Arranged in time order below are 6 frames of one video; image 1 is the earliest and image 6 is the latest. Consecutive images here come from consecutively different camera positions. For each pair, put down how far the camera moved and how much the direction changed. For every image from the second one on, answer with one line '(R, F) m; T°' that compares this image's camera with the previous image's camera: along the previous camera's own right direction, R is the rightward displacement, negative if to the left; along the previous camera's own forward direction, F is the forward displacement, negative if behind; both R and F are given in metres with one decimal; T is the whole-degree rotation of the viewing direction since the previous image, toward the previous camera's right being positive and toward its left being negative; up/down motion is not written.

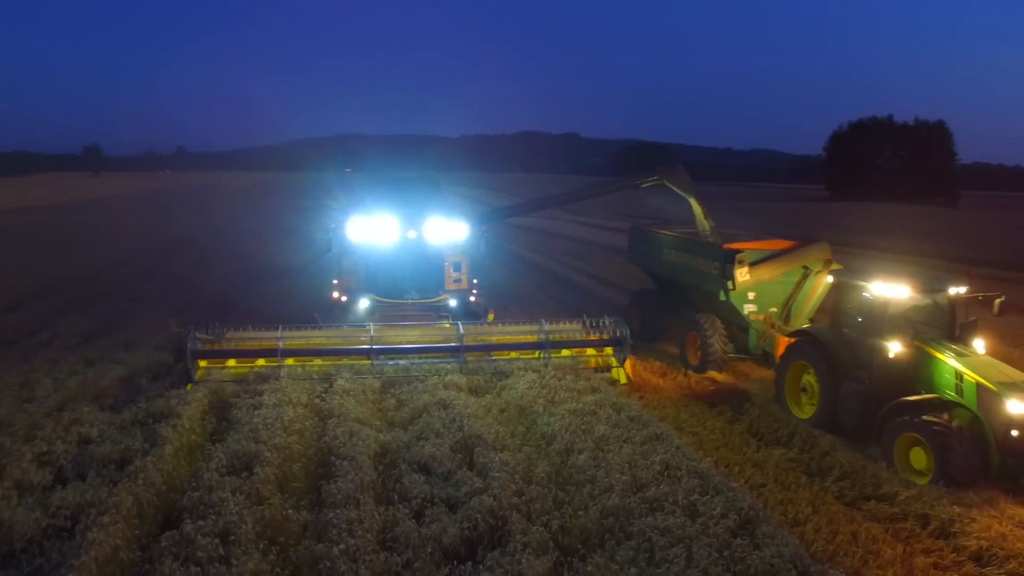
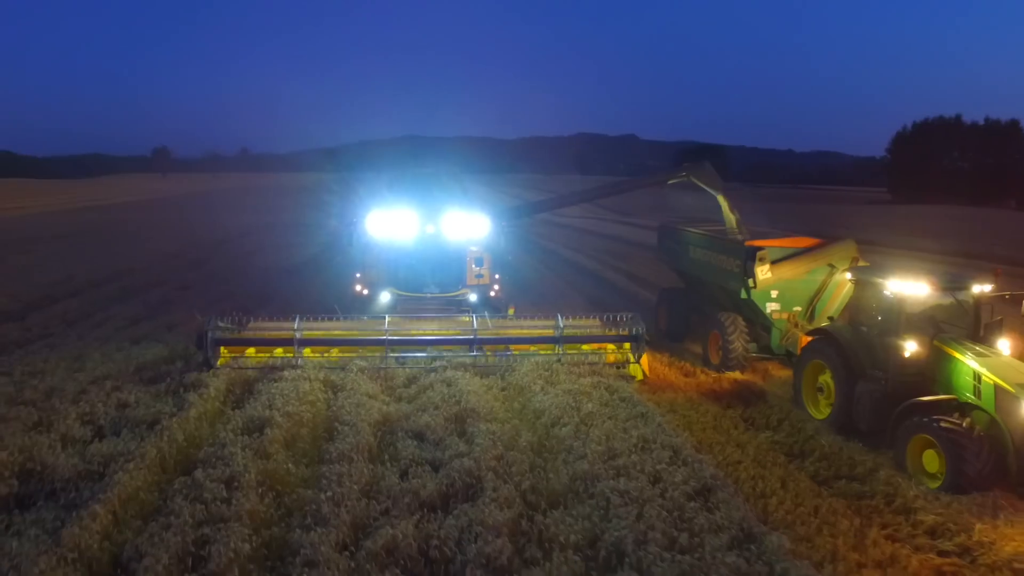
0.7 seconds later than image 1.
(+0.6, -0.5) m; -4°
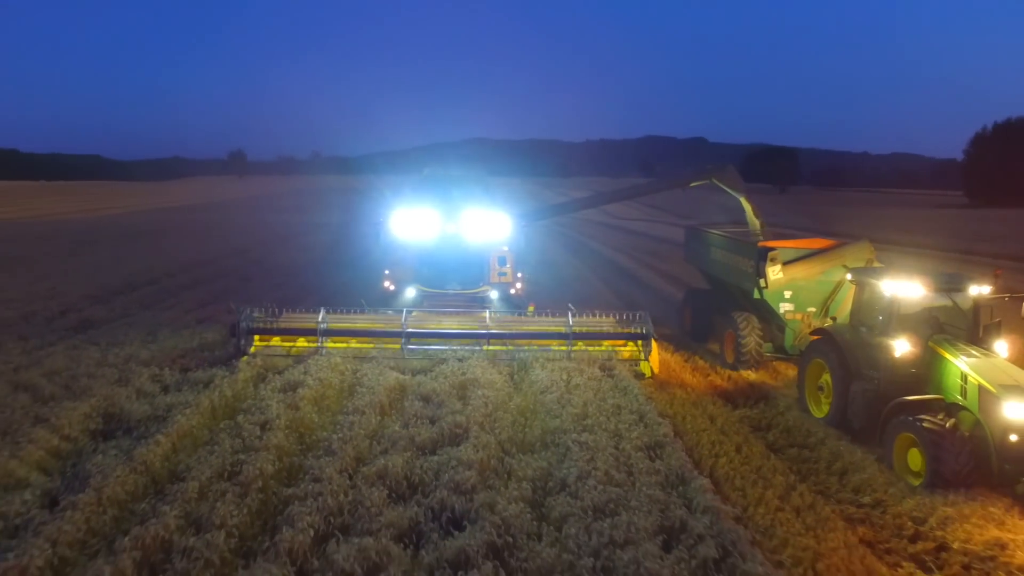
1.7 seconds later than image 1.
(+0.8, -1.1) m; -5°
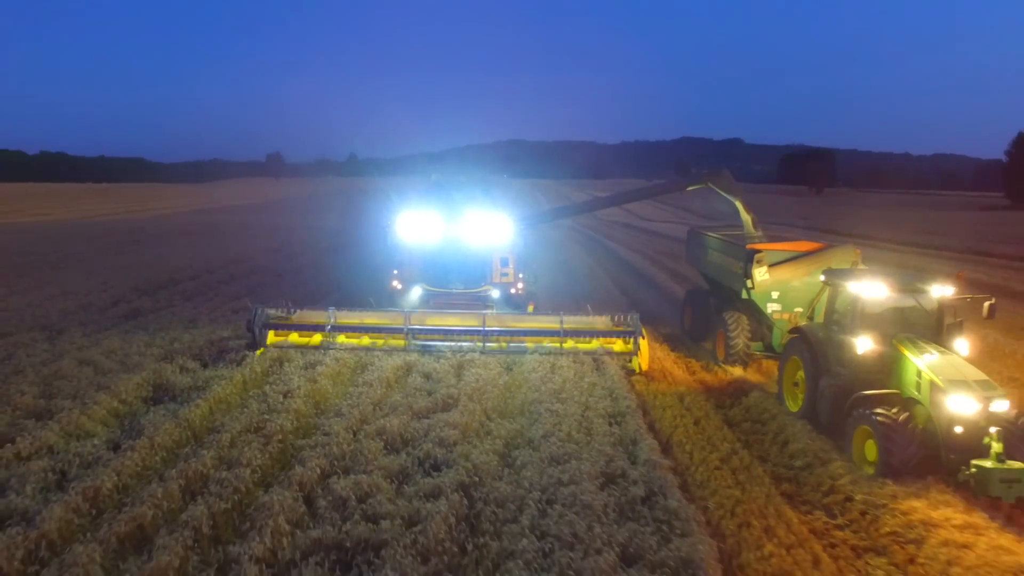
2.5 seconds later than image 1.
(+0.6, -1.2) m; -3°
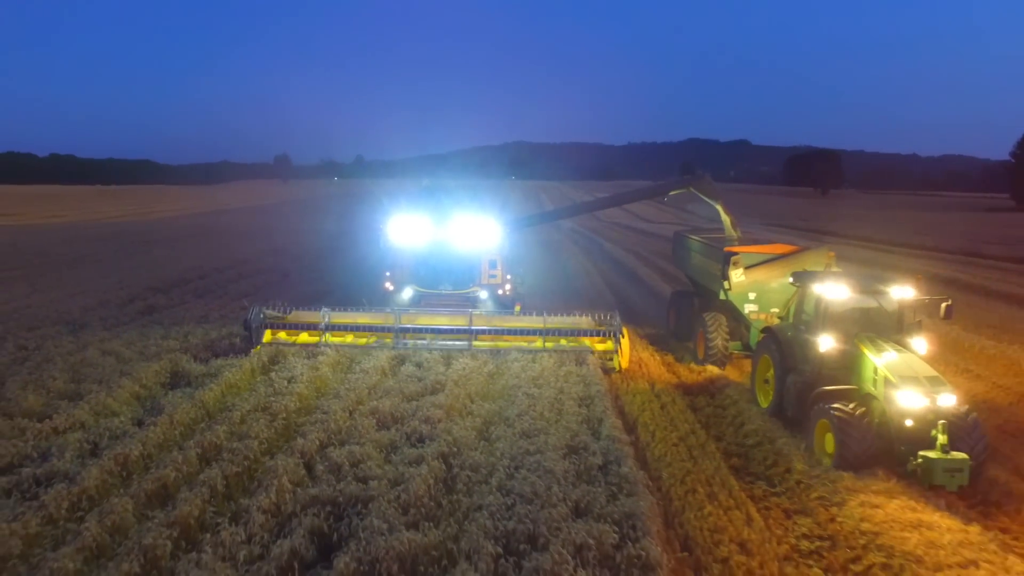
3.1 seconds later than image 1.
(+0.3, -0.9) m; -1°
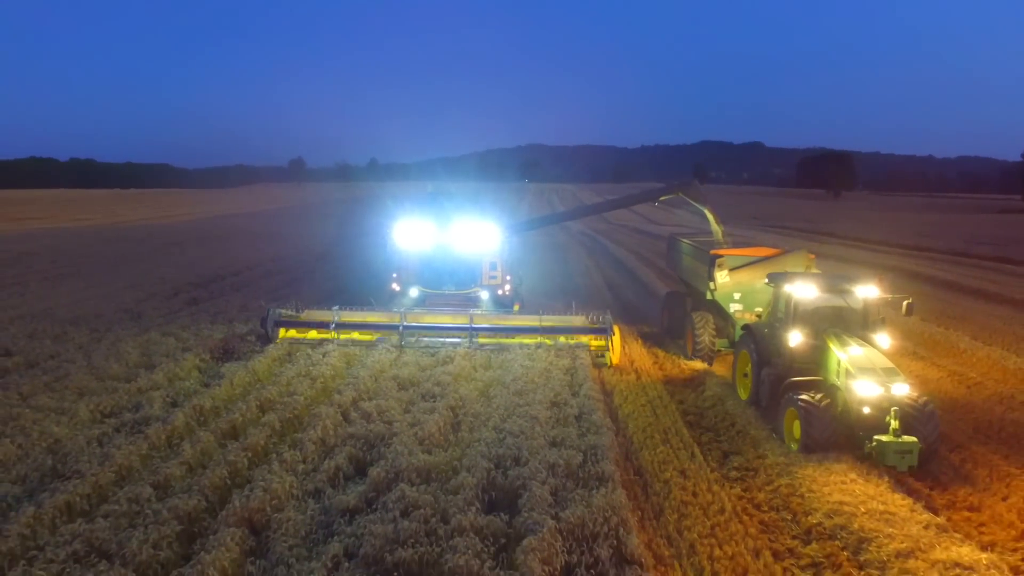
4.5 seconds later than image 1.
(+0.2, -1.8) m; -1°
